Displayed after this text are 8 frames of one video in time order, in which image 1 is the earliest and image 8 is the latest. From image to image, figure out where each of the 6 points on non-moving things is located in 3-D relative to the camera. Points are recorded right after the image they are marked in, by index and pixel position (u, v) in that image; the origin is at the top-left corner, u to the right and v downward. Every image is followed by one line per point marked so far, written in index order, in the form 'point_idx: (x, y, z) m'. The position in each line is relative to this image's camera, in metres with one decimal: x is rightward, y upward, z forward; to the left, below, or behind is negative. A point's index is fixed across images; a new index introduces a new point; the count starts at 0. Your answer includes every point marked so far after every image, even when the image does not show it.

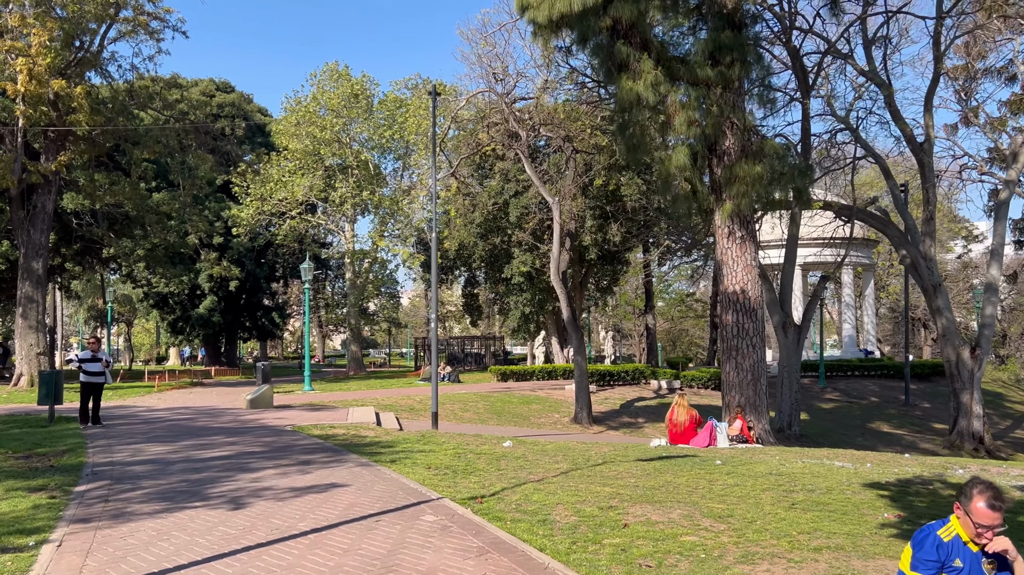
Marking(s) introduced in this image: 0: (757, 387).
0: (+3.8, -1.6, +12.8) m
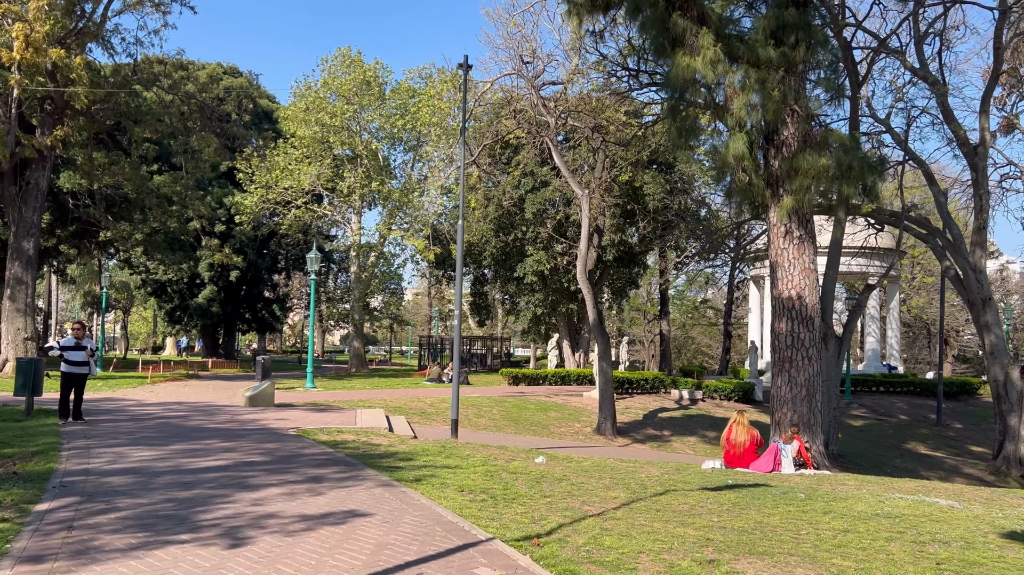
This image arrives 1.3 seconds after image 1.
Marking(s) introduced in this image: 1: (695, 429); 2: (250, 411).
0: (+4.2, -1.6, +11.5) m
1: (+4.0, -3.1, +17.7) m
2: (-4.2, -2.0, +13.1) m
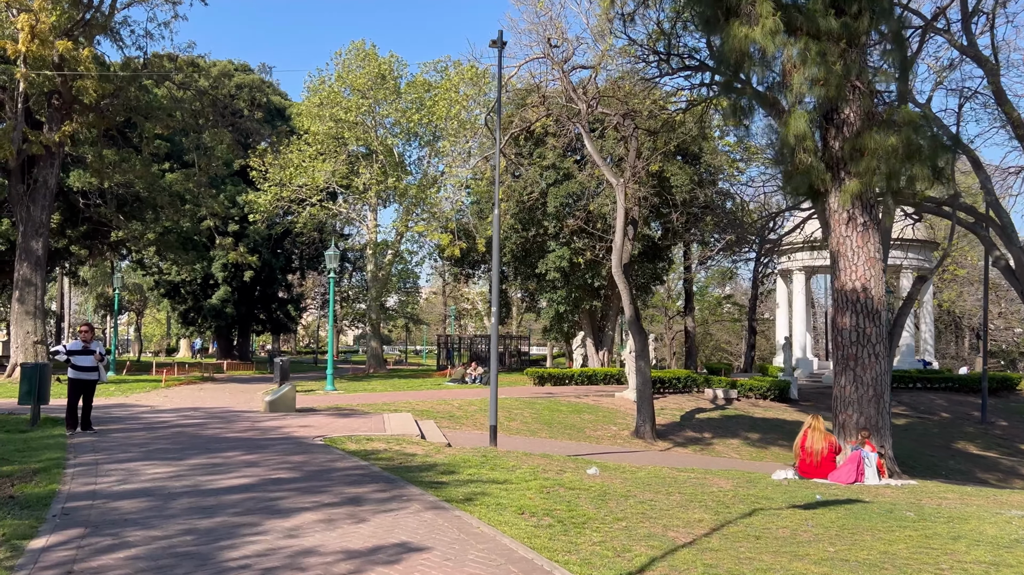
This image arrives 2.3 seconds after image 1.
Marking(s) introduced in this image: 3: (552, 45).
0: (+4.7, -1.5, +10.6) m
1: (+4.6, -2.9, +16.8) m
2: (-3.6, -1.9, +12.3) m
3: (+0.8, +4.9, +16.7) m
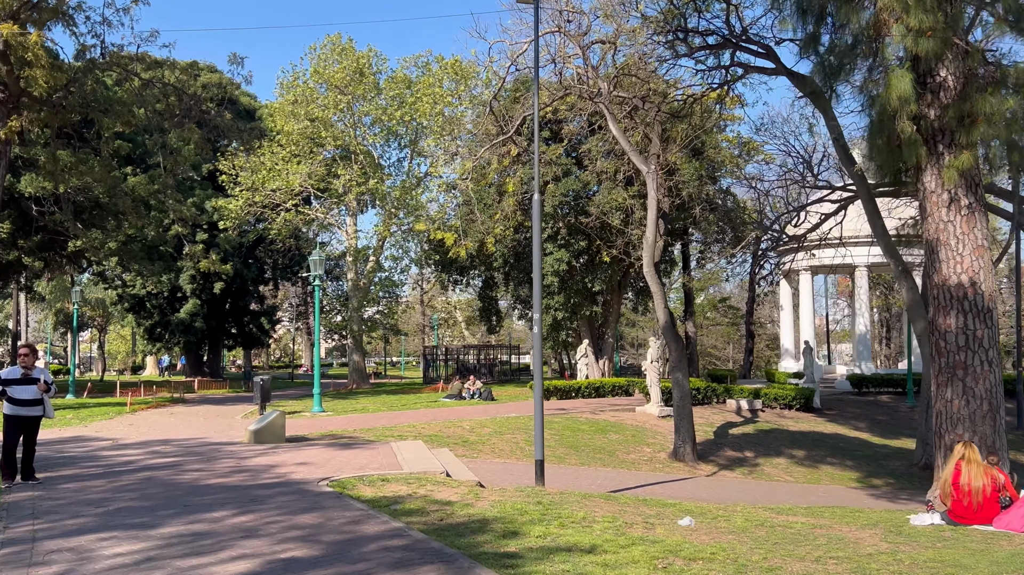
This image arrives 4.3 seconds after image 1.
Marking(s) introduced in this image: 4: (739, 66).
0: (+5.2, -1.5, +8.9) m
1: (+4.9, -2.9, +15.1) m
2: (-3.2, -2.1, +10.3) m
3: (+1.0, +4.9, +14.9) m
4: (+4.7, +4.6, +17.1) m
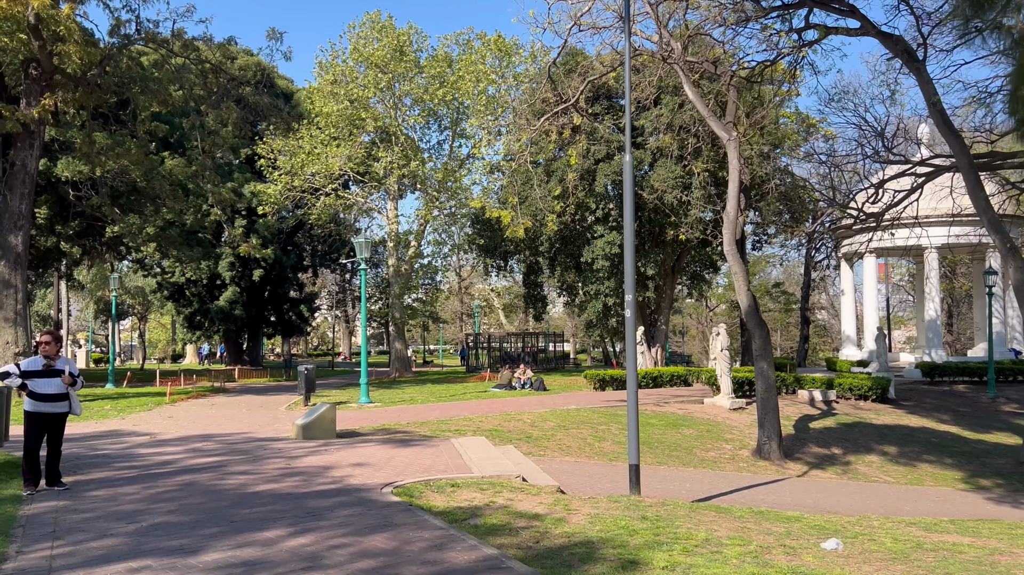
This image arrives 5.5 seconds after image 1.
0: (+6.0, -1.2, +7.6) m
1: (+5.9, -2.6, +13.8) m
2: (-2.3, -1.8, +9.3) m
3: (+2.0, +5.2, +13.7) m
4: (+5.8, +4.9, +15.6) m
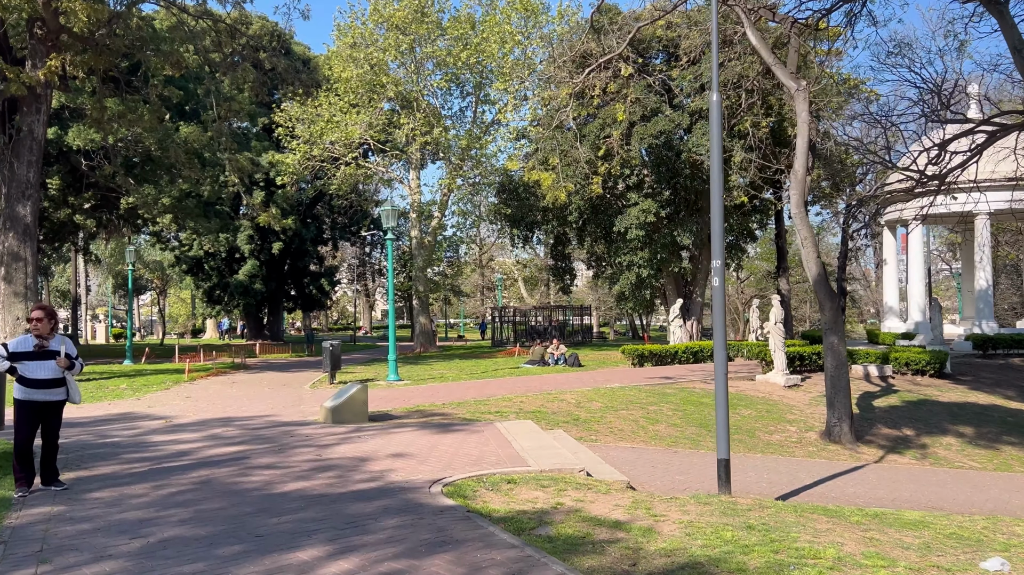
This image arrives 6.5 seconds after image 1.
0: (+6.5, -0.9, +6.4) m
1: (+6.6, -2.1, +12.7) m
2: (-1.7, -1.5, +8.4) m
3: (+2.6, +5.6, +12.4) m
4: (+6.4, +5.5, +14.3) m
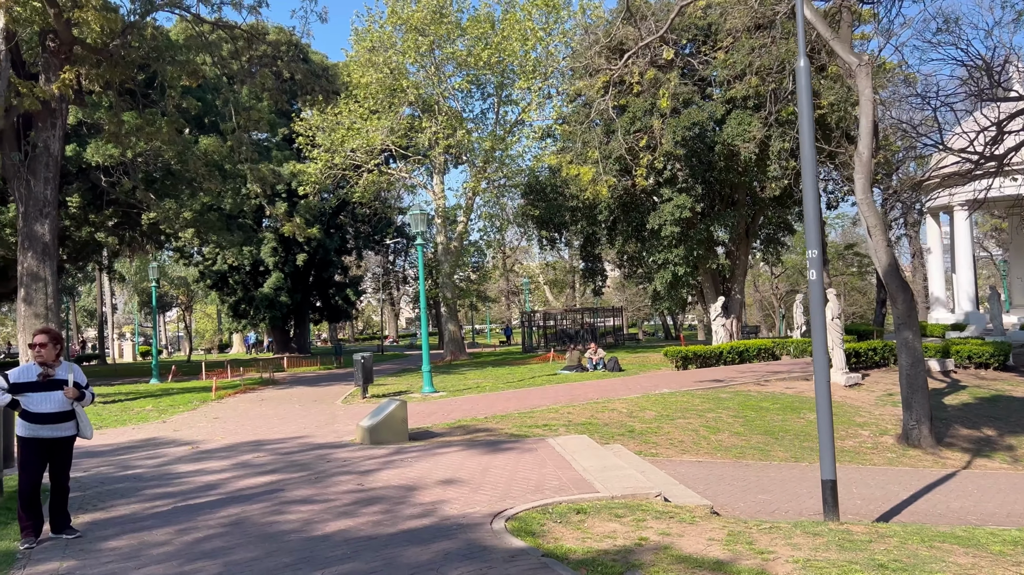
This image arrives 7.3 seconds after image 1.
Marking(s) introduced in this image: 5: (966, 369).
0: (+7.0, -0.7, +5.5) m
1: (+7.2, -1.9, +11.7) m
2: (-1.2, -1.6, +7.6) m
3: (+3.0, +5.7, +11.6) m
4: (+6.9, +5.7, +13.4) m
5: (+9.2, -1.7, +16.8) m
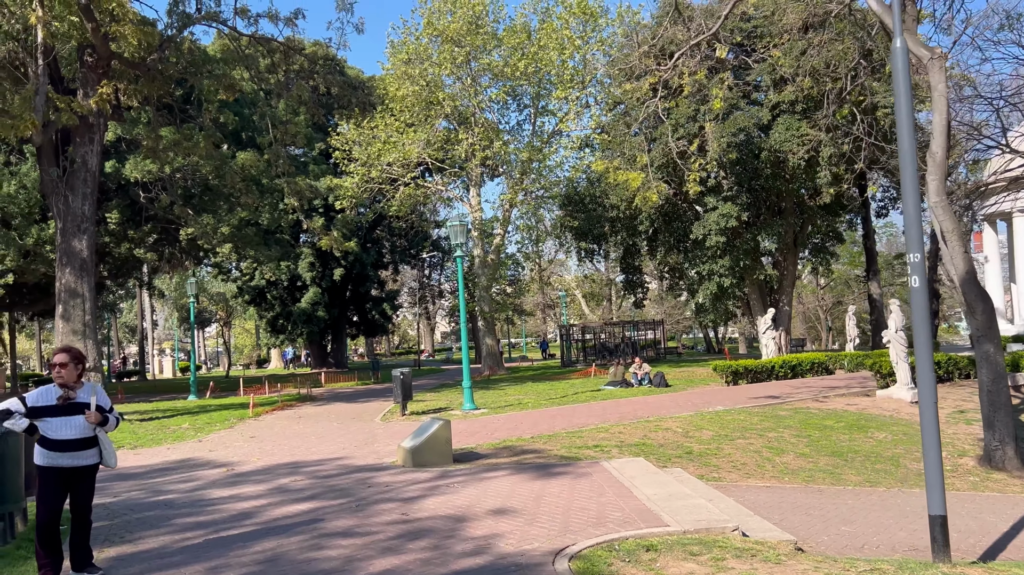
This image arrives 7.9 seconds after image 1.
0: (+7.3, -0.7, +4.6) m
1: (+7.9, -2.0, +10.8) m
2: (-0.8, -1.7, +7.1) m
3: (+3.5, +5.5, +11.0) m
4: (+7.5, +5.5, +12.7) m
5: (+10.1, -1.8, +15.8) m
